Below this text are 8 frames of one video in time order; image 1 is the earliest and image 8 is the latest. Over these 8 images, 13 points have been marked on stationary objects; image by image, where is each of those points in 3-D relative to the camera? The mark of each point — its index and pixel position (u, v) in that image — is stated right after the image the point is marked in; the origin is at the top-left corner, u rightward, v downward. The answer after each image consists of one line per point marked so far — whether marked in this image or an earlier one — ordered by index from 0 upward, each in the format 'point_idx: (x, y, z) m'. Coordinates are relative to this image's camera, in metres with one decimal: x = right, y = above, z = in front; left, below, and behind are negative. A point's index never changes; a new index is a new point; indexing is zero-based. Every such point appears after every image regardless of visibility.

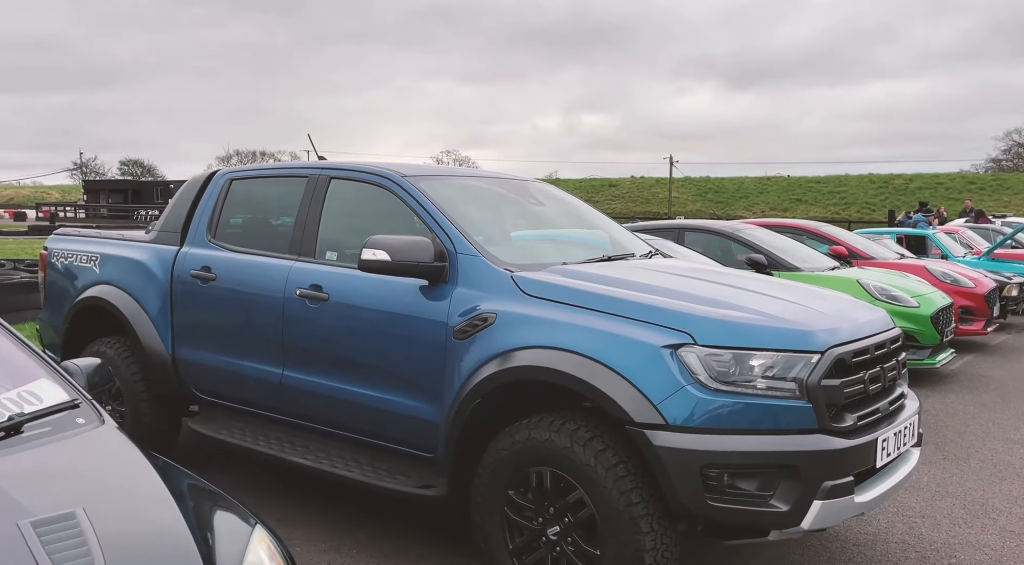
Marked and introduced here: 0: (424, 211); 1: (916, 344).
0: (-0.4, +0.3, +3.0) m
1: (+3.7, -0.6, +6.4) m
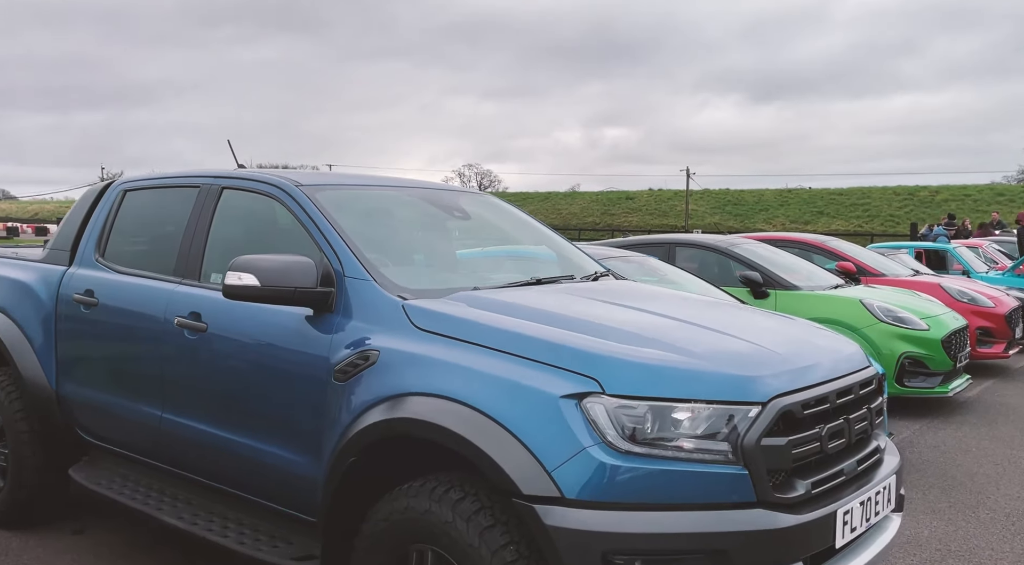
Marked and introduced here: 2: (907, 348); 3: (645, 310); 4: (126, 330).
0: (-0.7, +0.2, +2.6) m
1: (+3.4, -0.8, +5.8) m
2: (+3.3, -0.5, +5.8) m
3: (+0.5, -0.1, +2.6) m
4: (-1.6, -0.2, +3.0) m
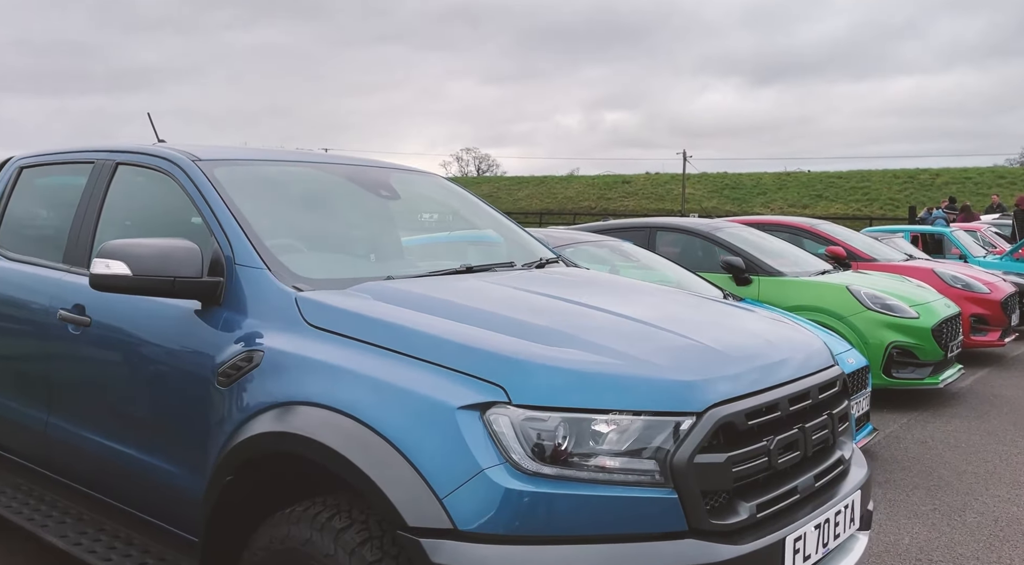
0: (-1.0, +0.2, +2.3) m
1: (+3.2, -0.6, +5.5) m
2: (+3.0, -0.4, +5.5) m
3: (+0.2, -0.1, +2.3) m
4: (-1.9, -0.2, +2.7) m
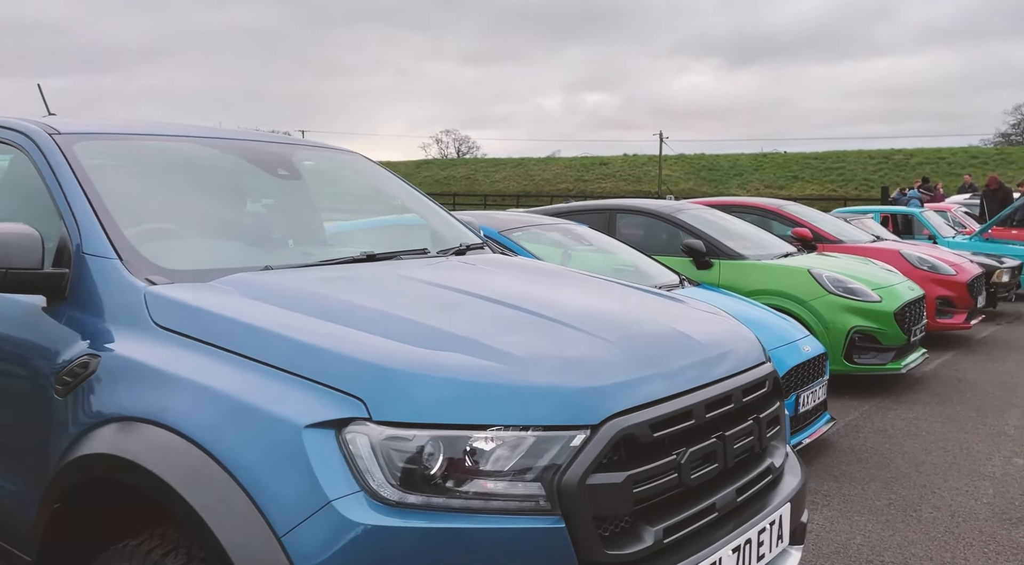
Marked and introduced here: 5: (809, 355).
0: (-1.3, +0.3, +2.0) m
1: (+2.8, -0.5, +5.4) m
2: (+2.6, -0.3, +5.3) m
3: (-0.1, 0.0, +2.0) m
4: (-2.2, -0.1, +2.4) m
5: (+1.7, -0.4, +4.1) m
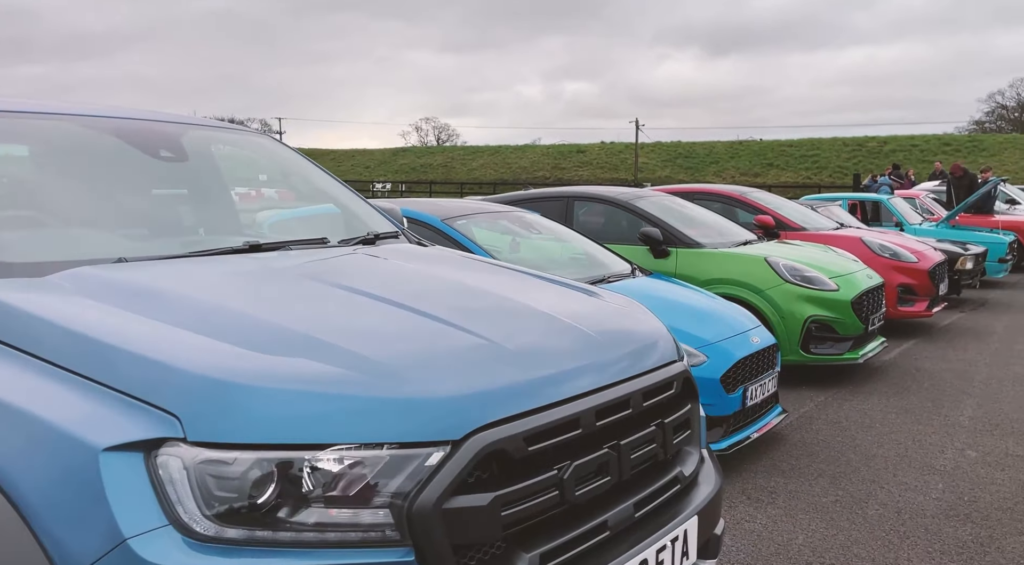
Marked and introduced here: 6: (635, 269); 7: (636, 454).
0: (-1.6, +0.3, +1.8) m
1: (+2.4, -0.4, +5.3) m
2: (+2.2, -0.2, +5.2) m
3: (-0.4, 0.0, +1.8) m
4: (-2.5, -0.1, +2.1) m
5: (+1.4, -0.4, +4.0) m
6: (+0.9, +0.1, +4.9) m
7: (+0.3, -0.4, +1.6) m
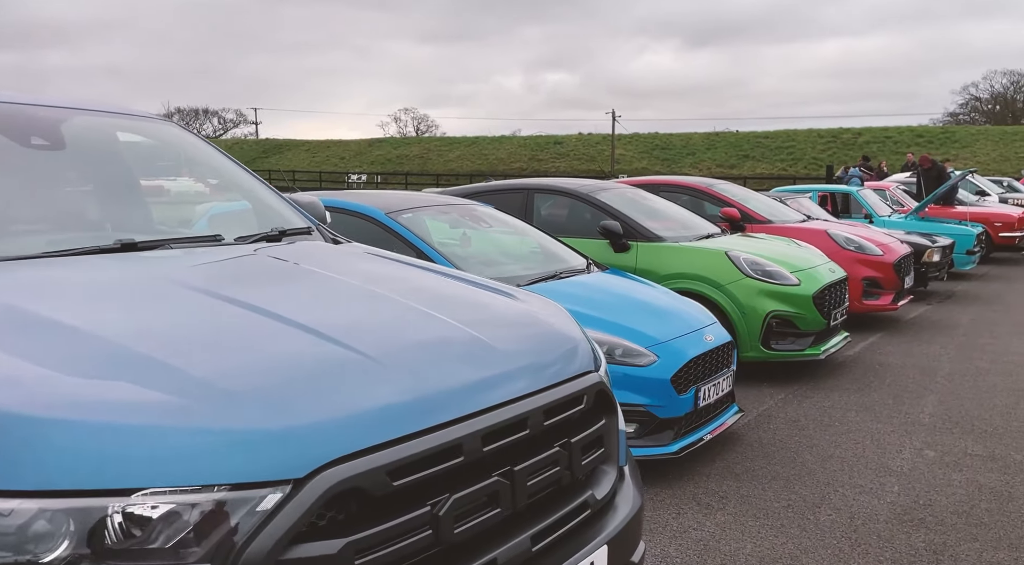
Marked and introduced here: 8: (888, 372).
0: (-1.8, +0.3, +1.6) m
1: (+2.1, -0.4, +5.2) m
2: (+1.9, -0.2, +5.1) m
3: (-0.6, 0.0, +1.6) m
4: (-2.7, -0.1, +1.9) m
5: (+1.1, -0.3, +3.9) m
6: (+0.5, +0.1, +4.8) m
7: (0.0, -0.4, +1.4) m
8: (+3.0, -0.7, +5.5) m
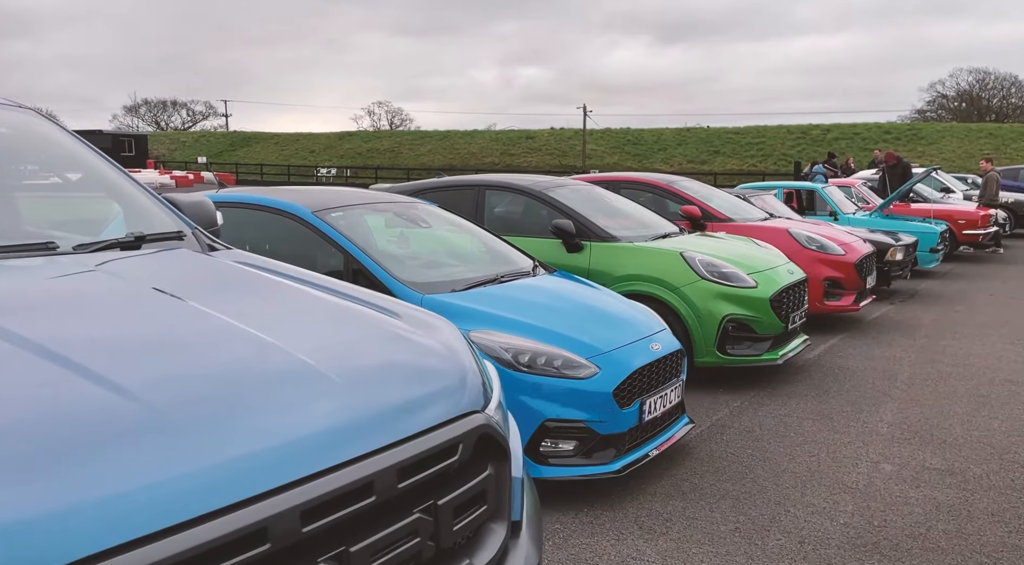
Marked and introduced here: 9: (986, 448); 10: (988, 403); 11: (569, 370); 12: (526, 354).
0: (-2.1, +0.2, +1.2) m
1: (+1.7, -0.4, +4.9) m
2: (+1.5, -0.2, +4.9) m
3: (-0.9, -0.1, +1.3) m
4: (-3.0, -0.2, +1.5) m
5: (+0.8, -0.4, +3.6) m
6: (+0.2, +0.1, +4.5) m
7: (-0.2, -0.4, +1.1) m
8: (+2.6, -0.7, +5.4) m
9: (+2.7, -0.9, +3.9) m
10: (+3.2, -0.8, +4.7) m
11: (+0.3, -0.4, +3.3) m
12: (+0.1, -0.3, +3.3) m
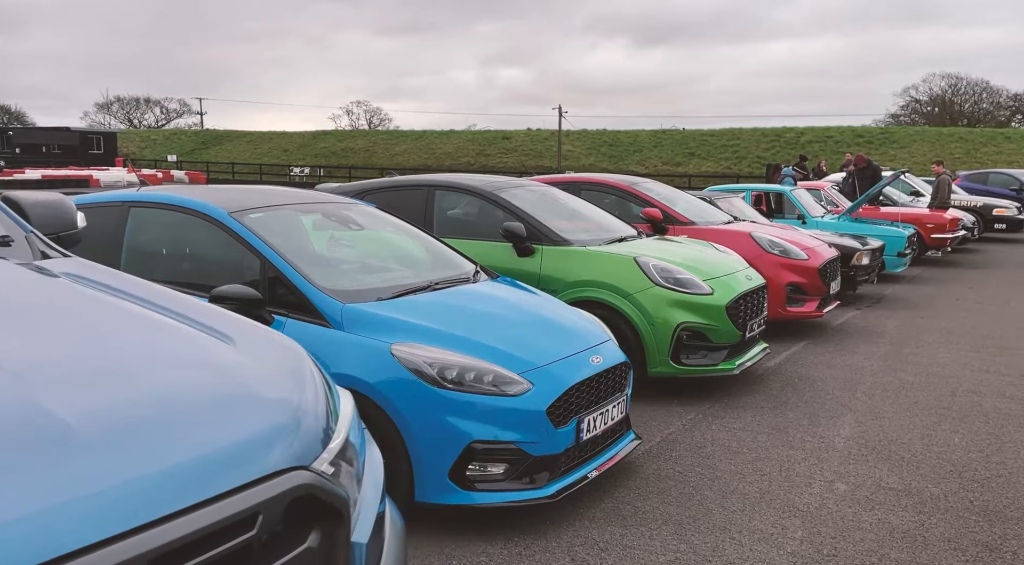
0: (-2.4, +0.2, +0.9) m
1: (+1.3, -0.4, +4.7) m
2: (+1.1, -0.2, +4.6) m
3: (-1.1, -0.1, +1.1) m
4: (-3.3, -0.2, +1.1) m
5: (+0.4, -0.4, +3.4) m
6: (-0.2, +0.1, +4.2) m
7: (-0.5, -0.5, +0.9) m
8: (+2.2, -0.8, +5.2) m
9: (+2.3, -1.0, +3.8) m
10: (+2.8, -0.9, +4.6) m
11: (-0.1, -0.5, +3.1) m
12: (-0.3, -0.4, +3.0) m
